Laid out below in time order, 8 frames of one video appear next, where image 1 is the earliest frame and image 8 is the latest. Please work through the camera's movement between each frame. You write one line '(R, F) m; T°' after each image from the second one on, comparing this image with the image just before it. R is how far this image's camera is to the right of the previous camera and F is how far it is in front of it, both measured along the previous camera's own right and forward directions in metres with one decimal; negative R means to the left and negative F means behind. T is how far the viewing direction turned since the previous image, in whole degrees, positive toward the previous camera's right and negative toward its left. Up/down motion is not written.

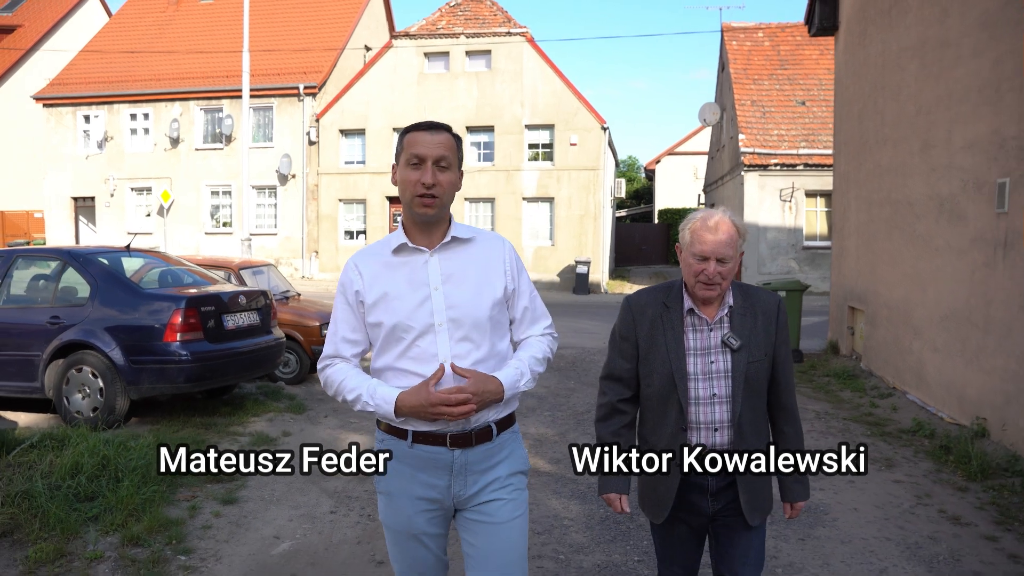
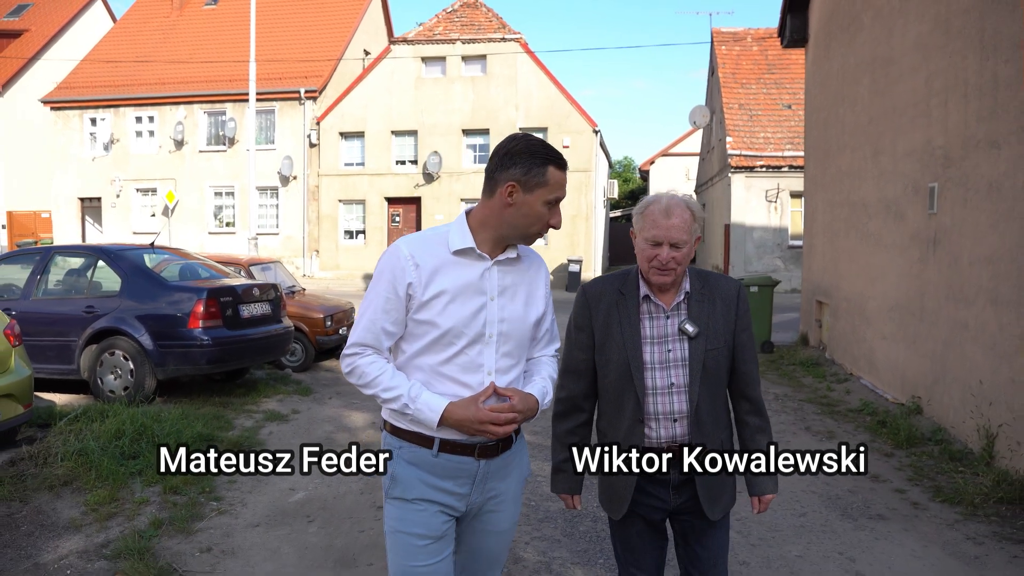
(+0.1, -0.8) m; 0°
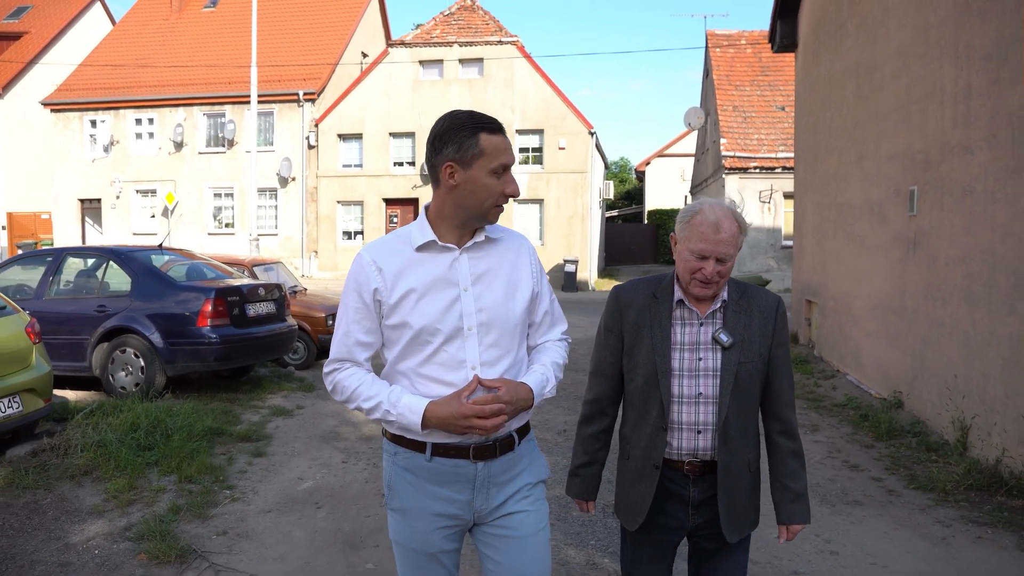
(0.0, -0.3) m; 0°
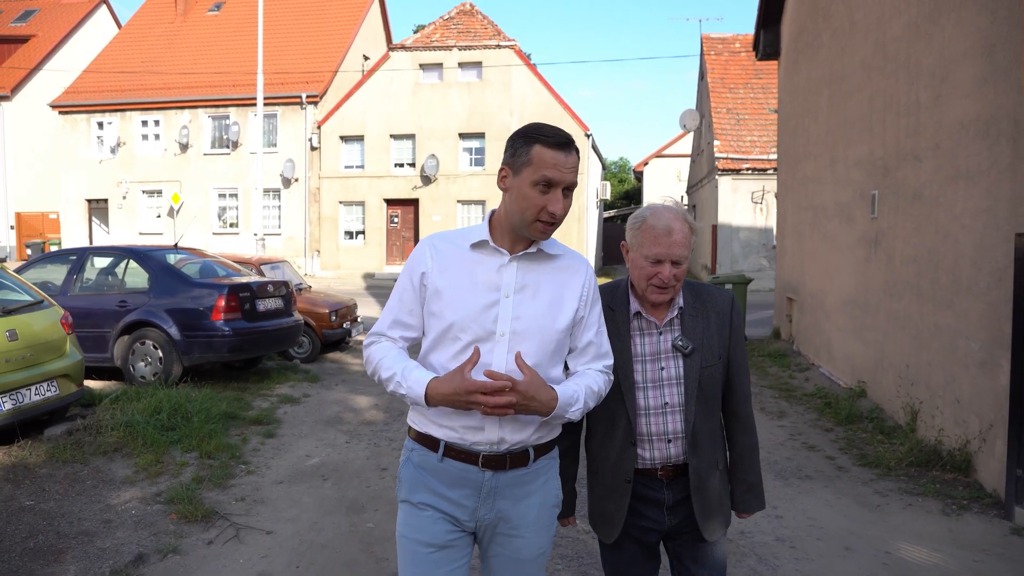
(+0.1, -0.6) m; 0°
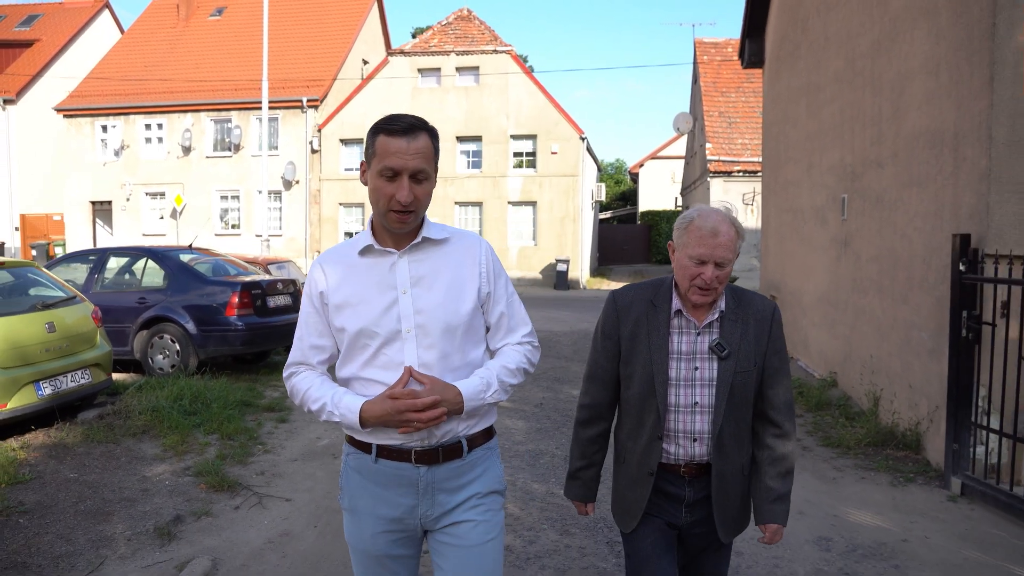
(0.0, -0.5) m; 0°
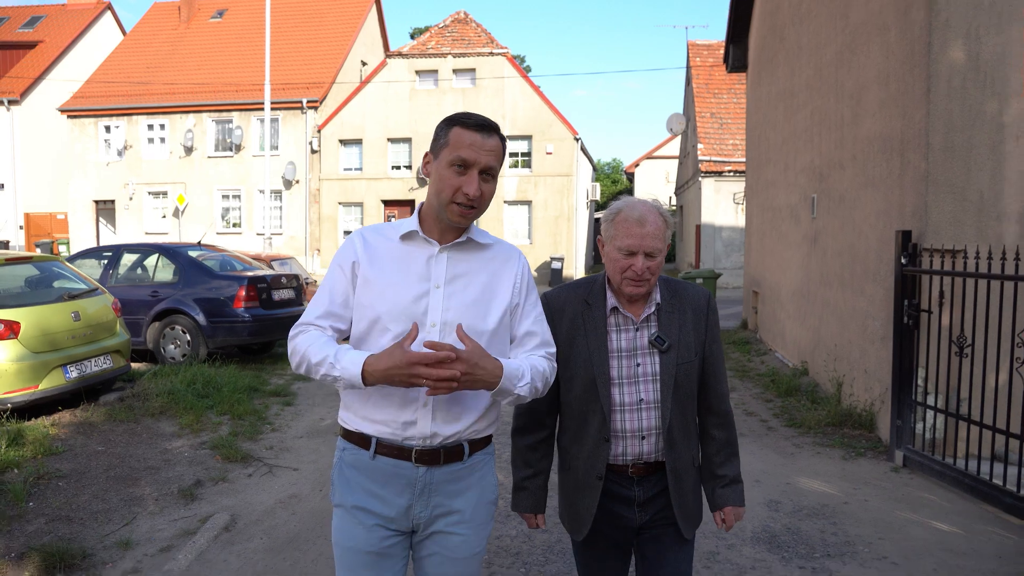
(+0.1, -0.5) m; 0°
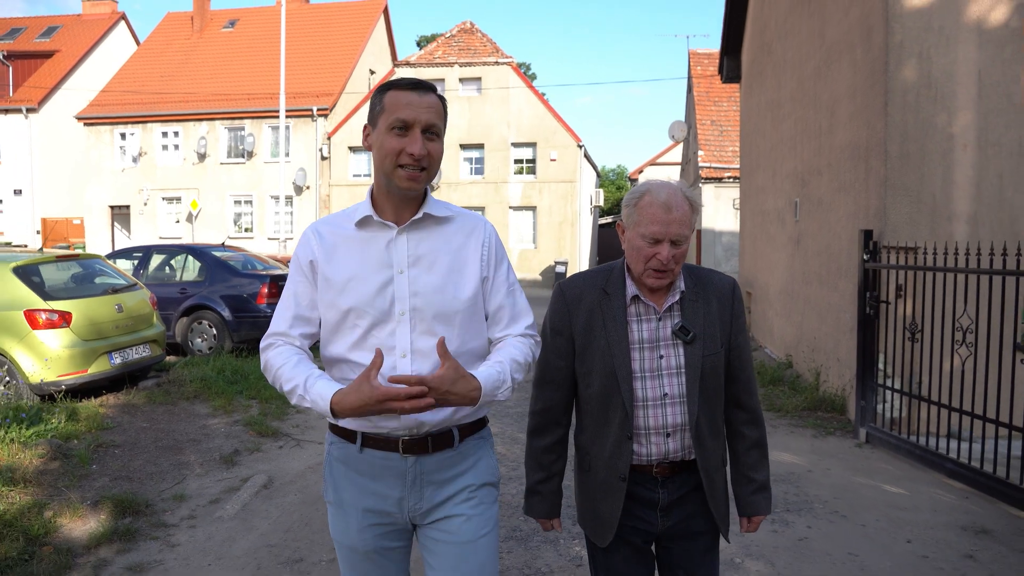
(0.0, -0.6) m; 0°
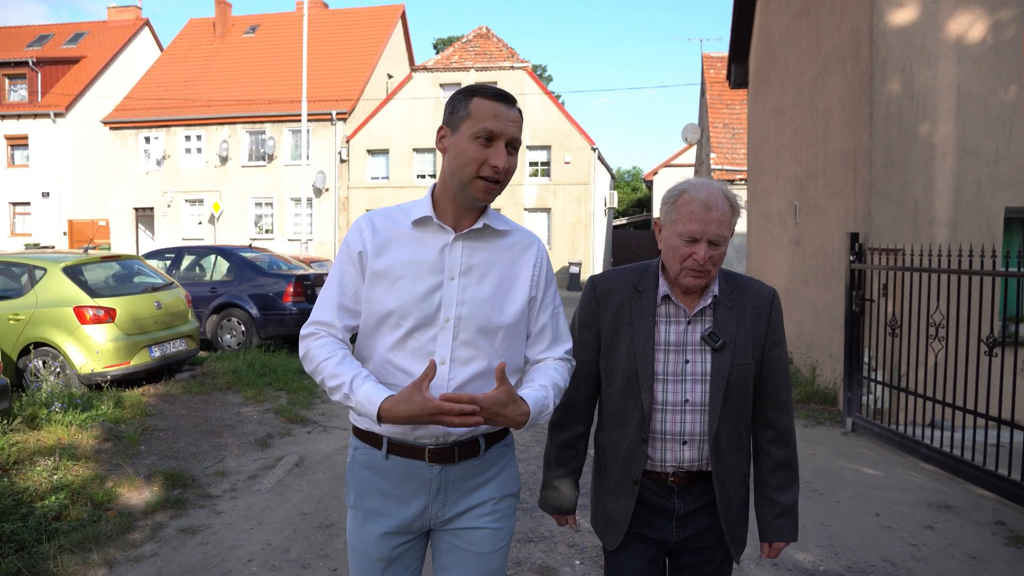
(+0.1, -0.5) m; -1°
